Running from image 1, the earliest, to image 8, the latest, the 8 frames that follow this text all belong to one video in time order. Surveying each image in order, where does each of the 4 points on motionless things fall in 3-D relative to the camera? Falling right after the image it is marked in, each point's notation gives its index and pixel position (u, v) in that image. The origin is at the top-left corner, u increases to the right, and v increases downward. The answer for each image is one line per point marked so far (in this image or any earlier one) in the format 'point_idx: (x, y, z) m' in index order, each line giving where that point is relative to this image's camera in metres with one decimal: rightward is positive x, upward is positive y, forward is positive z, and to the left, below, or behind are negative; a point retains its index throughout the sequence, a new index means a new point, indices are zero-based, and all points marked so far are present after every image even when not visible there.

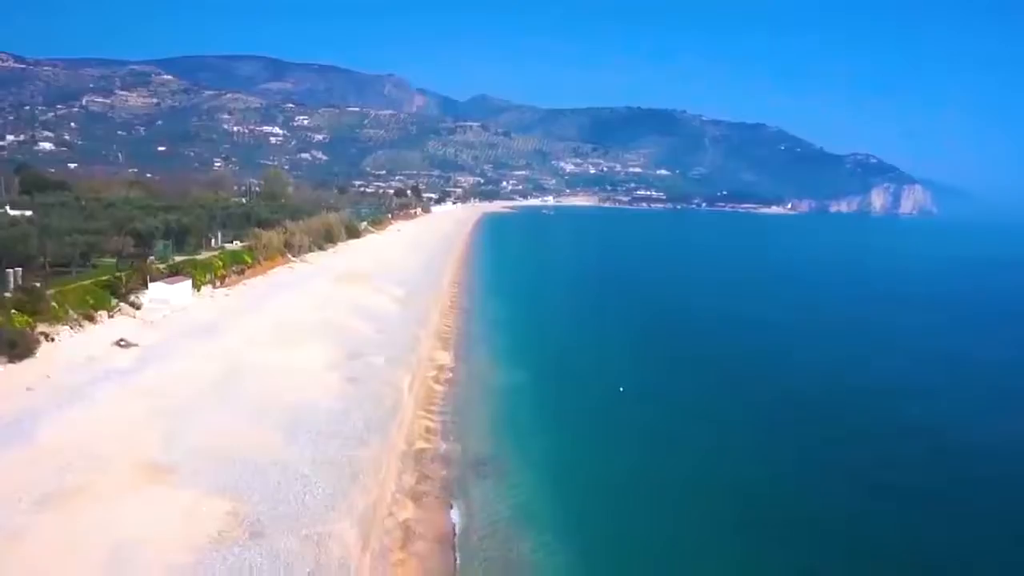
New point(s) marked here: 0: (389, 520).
0: (-2.8, -5.2, +17.0) m
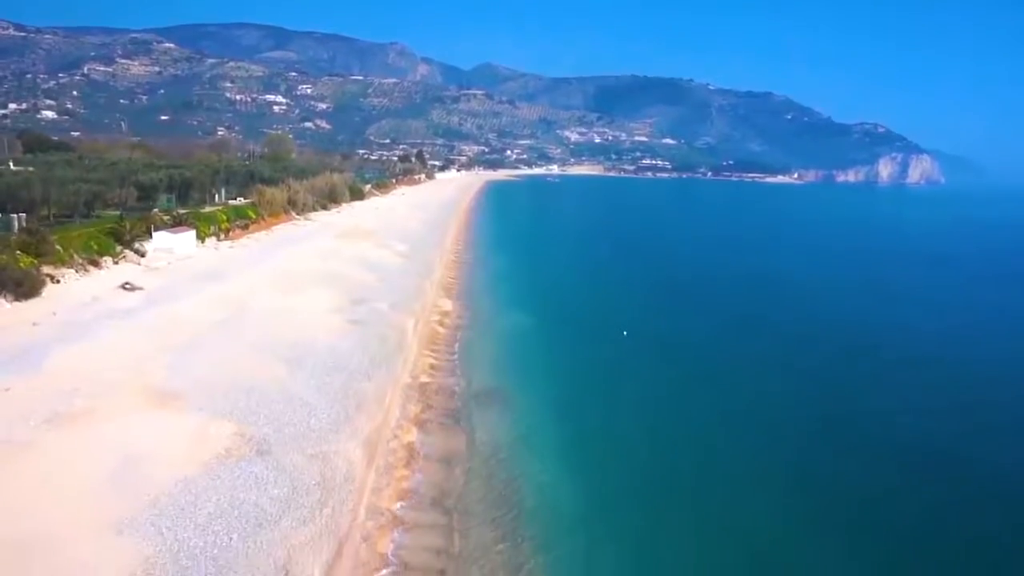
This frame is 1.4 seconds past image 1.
0: (-2.7, -3.5, +17.1) m
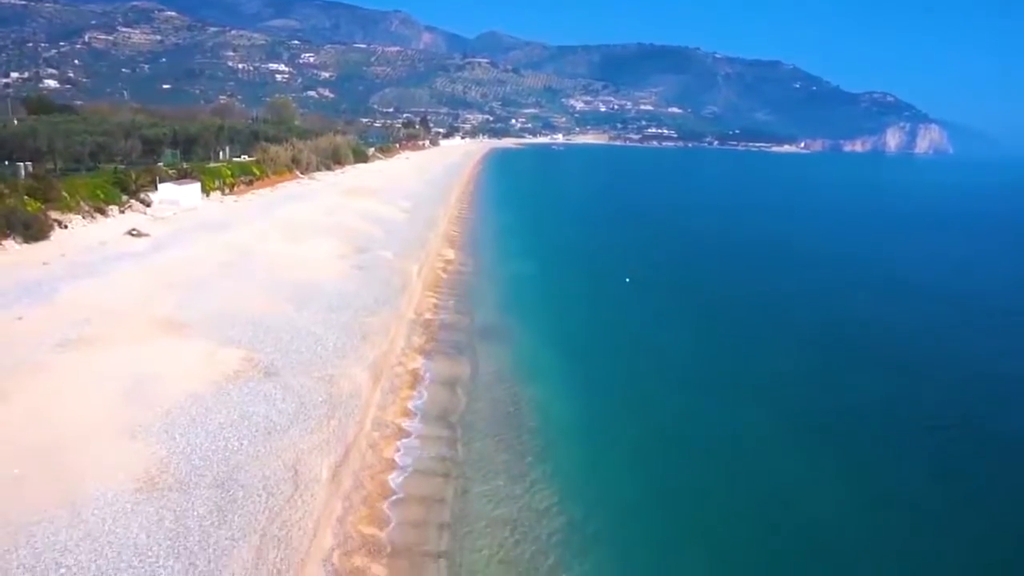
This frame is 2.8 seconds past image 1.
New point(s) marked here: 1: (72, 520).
0: (-2.6, -1.8, +17.5) m
1: (-5.8, -3.1, +10.0) m
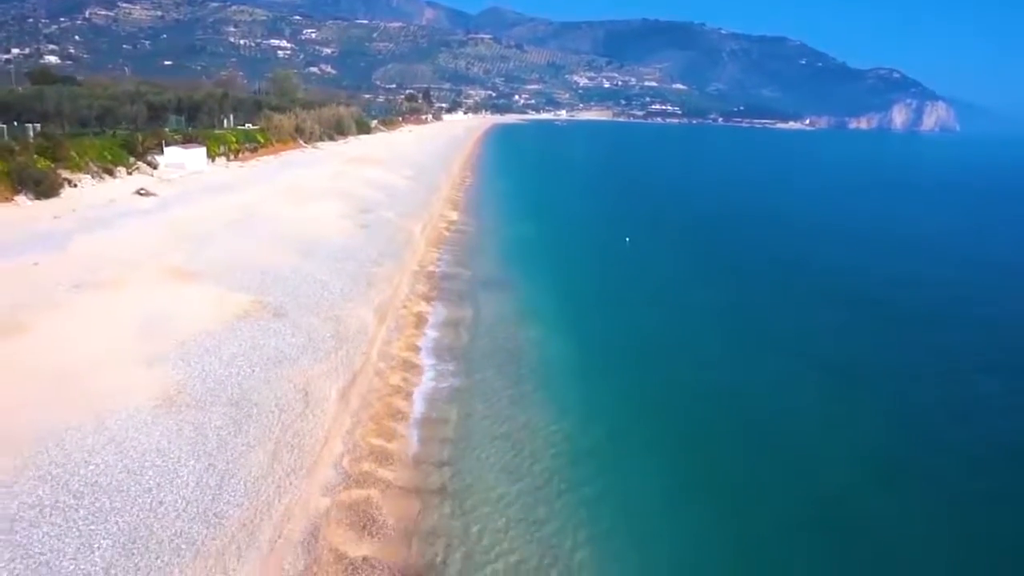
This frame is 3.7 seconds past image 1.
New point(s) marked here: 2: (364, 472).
0: (-2.6, -0.5, +18.0) m
1: (-5.8, -2.0, +10.6) m
2: (-2.0, -2.5, +10.3) m
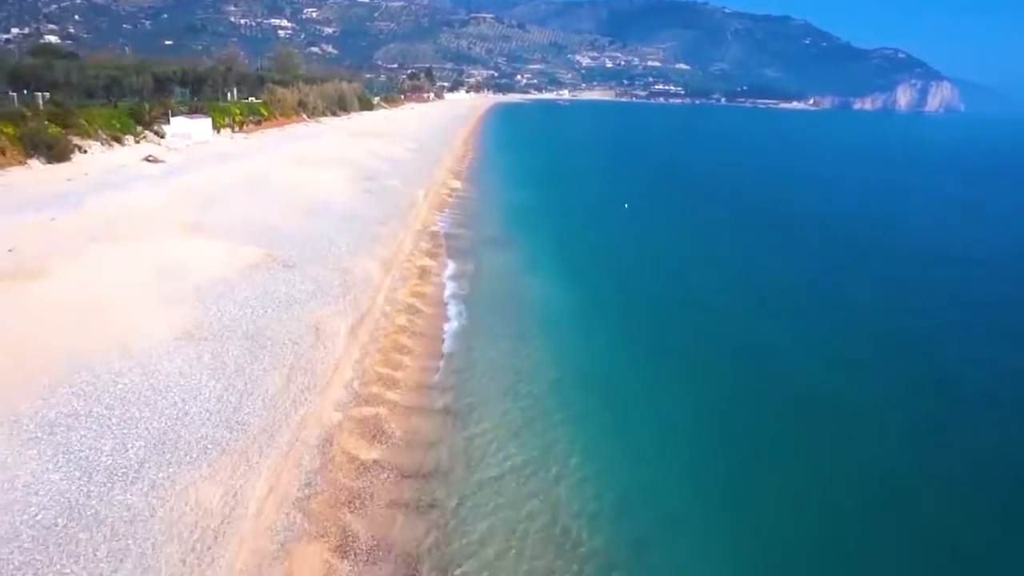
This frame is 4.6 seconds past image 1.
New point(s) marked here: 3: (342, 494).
0: (-2.6, +0.6, +18.7) m
1: (-5.8, -1.0, +11.4) m
2: (-2.0, -1.5, +11.0) m
3: (-1.9, -2.2, +8.3) m
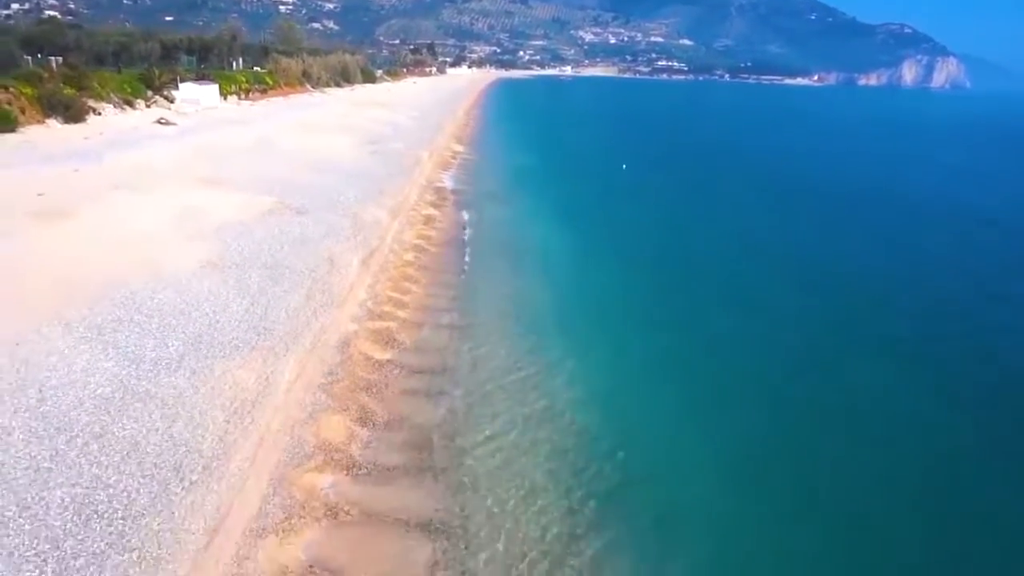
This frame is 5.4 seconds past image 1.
0: (-2.6, +2.0, +19.7) m
1: (-5.8, +0.2, +12.4) m
2: (-2.0, -0.4, +12.1) m
3: (-1.9, -1.1, +9.4) m
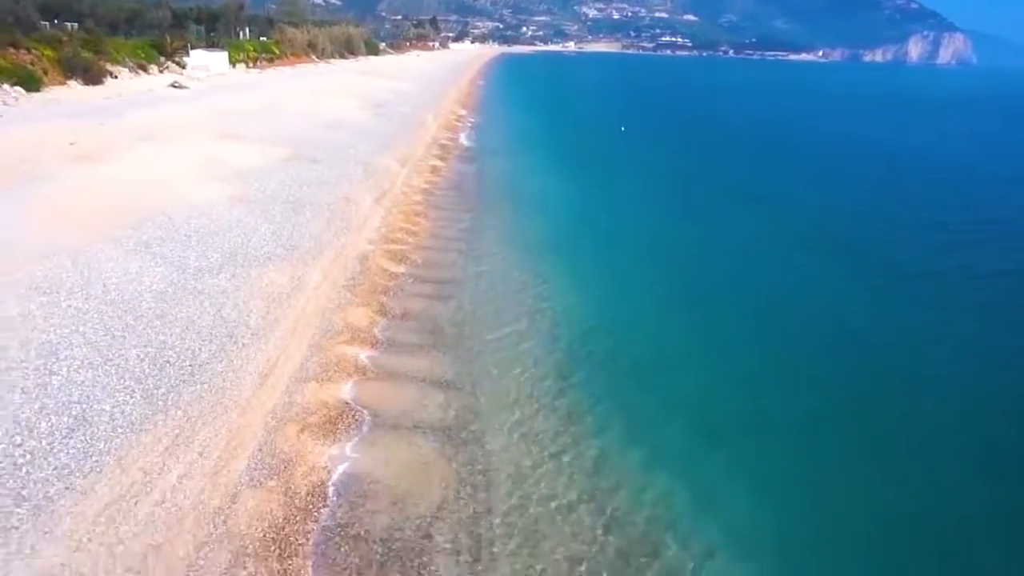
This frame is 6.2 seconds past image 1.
0: (-2.5, +3.4, +20.9) m
1: (-5.8, +1.4, +13.7) m
2: (-2.0, +0.9, +13.3) m
3: (-1.9, 0.0, +10.6) m
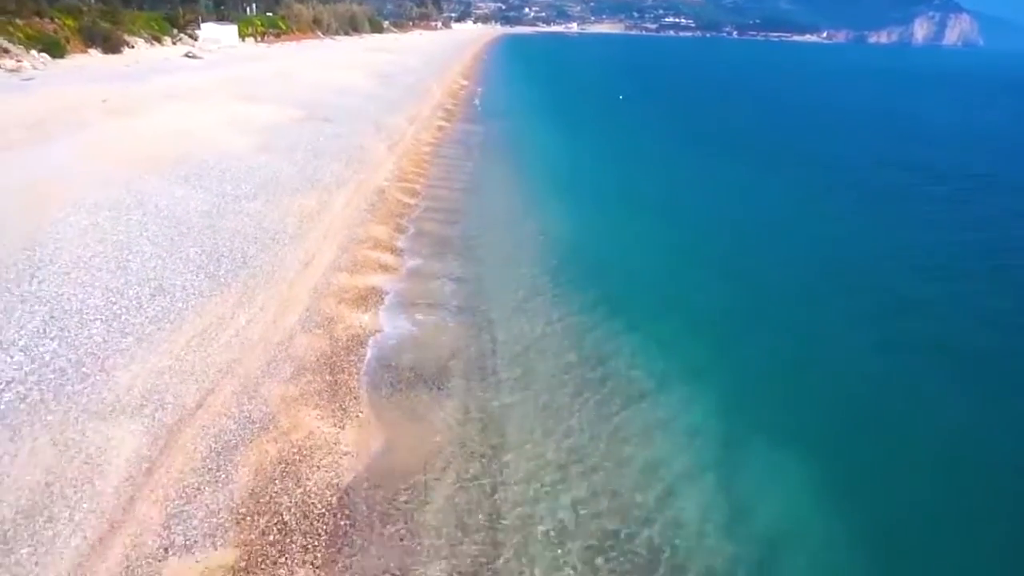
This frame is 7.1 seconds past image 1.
0: (-2.5, +4.8, +22.2) m
1: (-5.8, +2.6, +15.0) m
2: (-2.0, +2.1, +14.7) m
3: (-1.9, +1.2, +12.0) m
